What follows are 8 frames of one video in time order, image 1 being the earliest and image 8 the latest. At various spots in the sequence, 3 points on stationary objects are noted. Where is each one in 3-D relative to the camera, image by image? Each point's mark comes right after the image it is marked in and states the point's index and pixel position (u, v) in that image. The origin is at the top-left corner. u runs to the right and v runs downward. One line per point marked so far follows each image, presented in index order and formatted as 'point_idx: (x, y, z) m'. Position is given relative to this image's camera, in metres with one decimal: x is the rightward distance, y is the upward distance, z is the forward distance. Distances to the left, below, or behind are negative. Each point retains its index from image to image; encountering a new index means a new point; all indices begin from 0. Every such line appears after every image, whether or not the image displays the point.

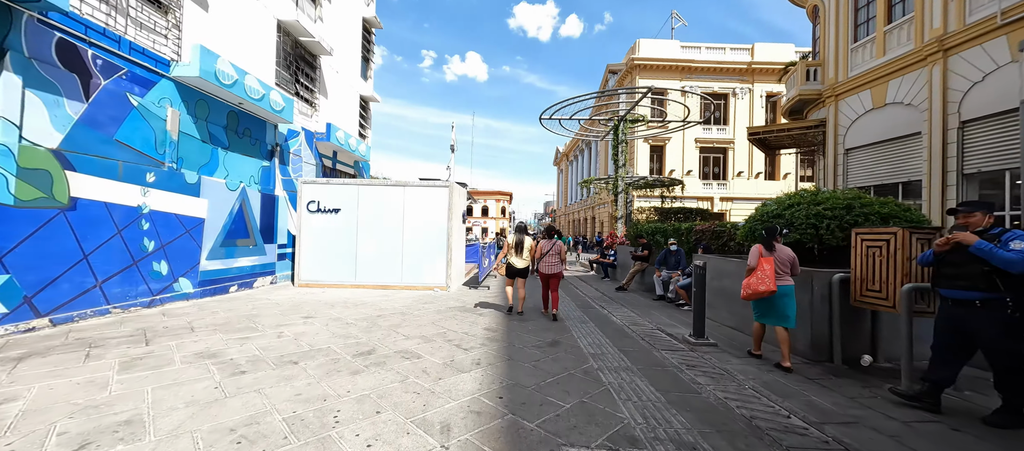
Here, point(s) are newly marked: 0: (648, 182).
0: (+6.1, +1.9, +15.5) m
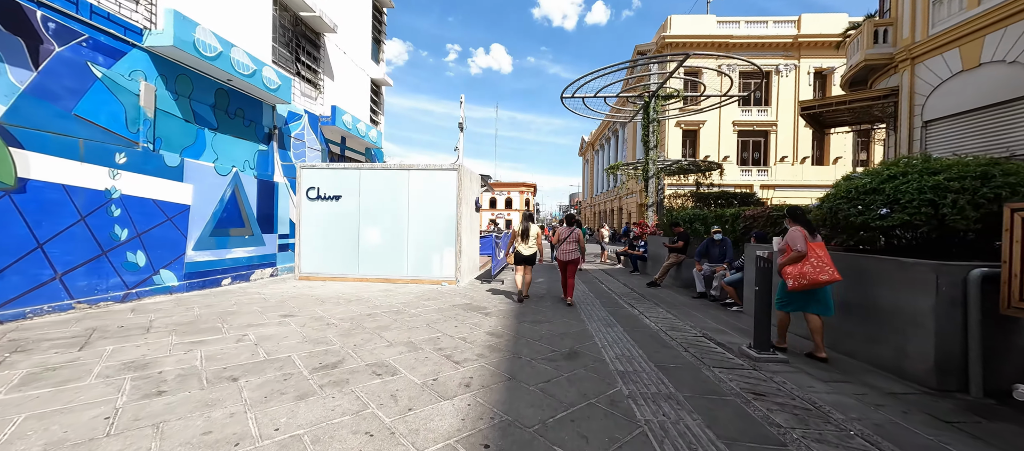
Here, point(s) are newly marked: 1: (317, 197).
0: (+6.9, +2.4, +14.0) m
1: (-4.6, +0.7, +8.1) m
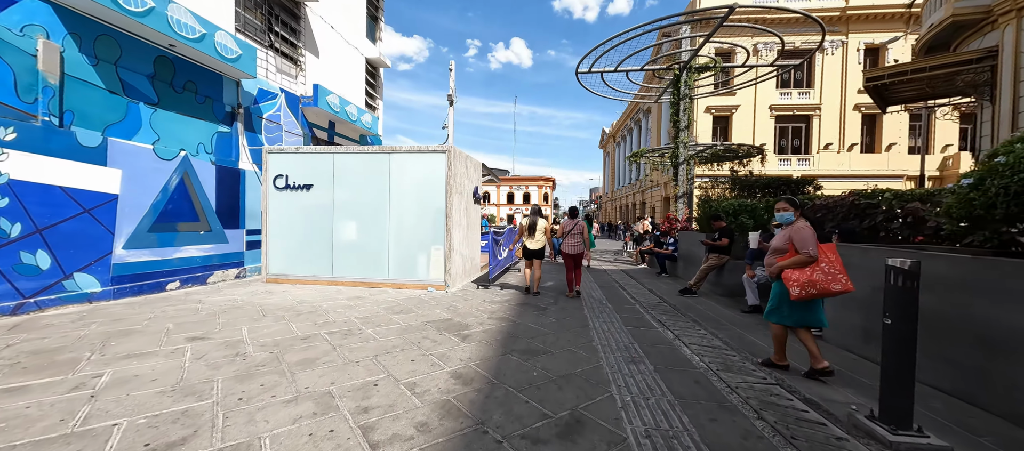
0: (+7.2, +2.6, +12.2) m
1: (-4.6, +0.8, +6.9) m
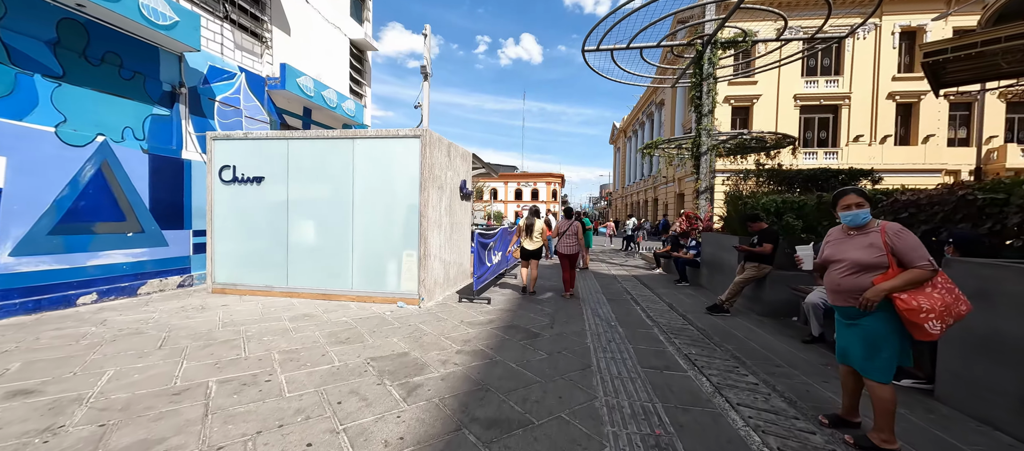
0: (+7.2, +2.6, +10.8) m
1: (-4.8, +0.8, +5.9) m
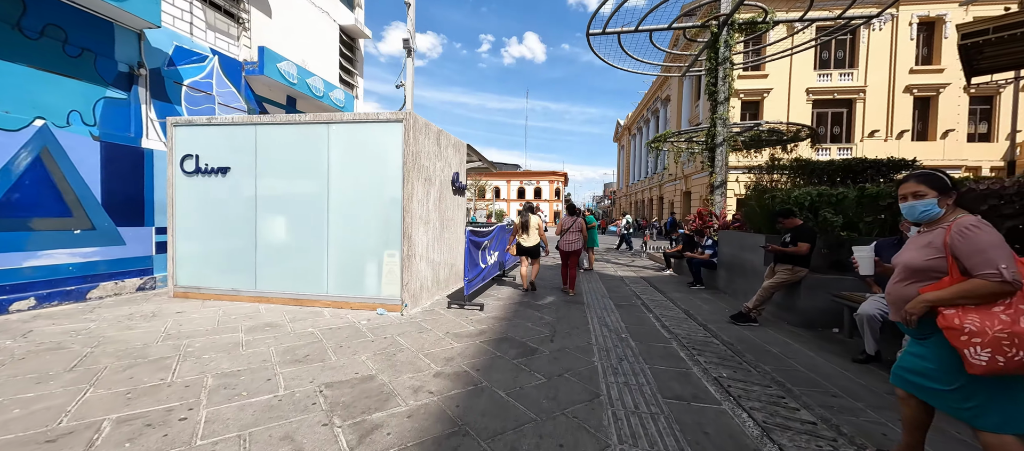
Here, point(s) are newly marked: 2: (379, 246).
0: (+7.2, +2.7, +10.0) m
1: (-4.8, +0.8, +5.2) m
2: (-1.9, -0.3, +4.8) m
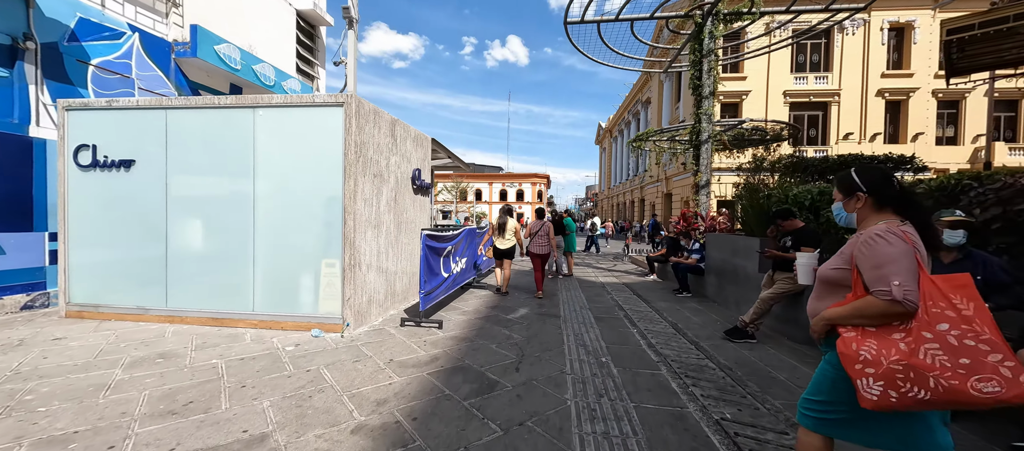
0: (+6.5, +2.6, +9.7) m
1: (-5.3, +0.8, +4.3) m
2: (-2.3, -0.3, +4.0) m
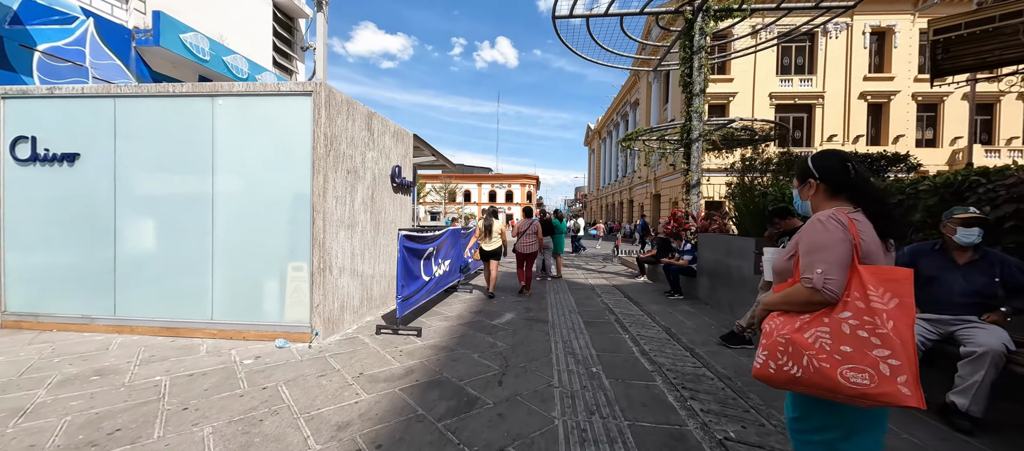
0: (+6.1, +2.6, +9.6) m
1: (-5.5, +0.8, +3.9) m
2: (-2.5, -0.3, +3.7) m
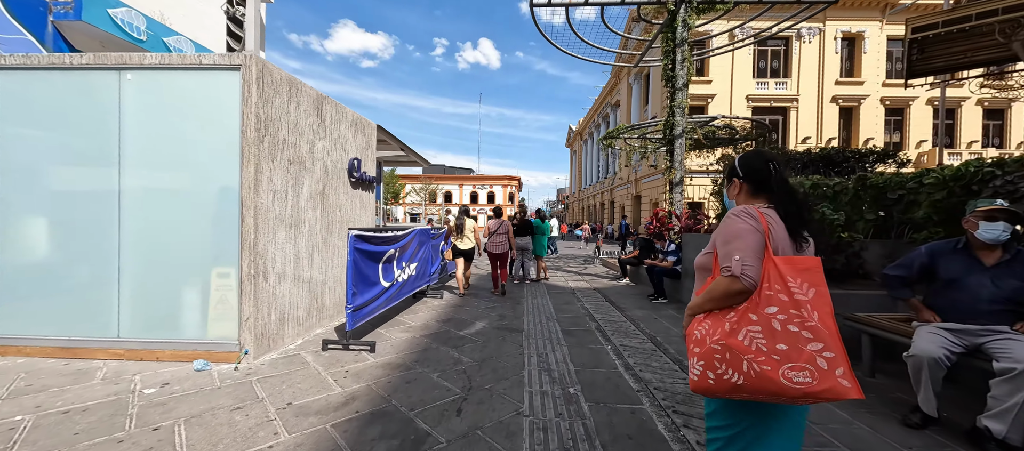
0: (+5.5, +2.6, +9.5) m
1: (-5.8, +0.8, +3.2) m
2: (-2.8, -0.3, +3.1) m
